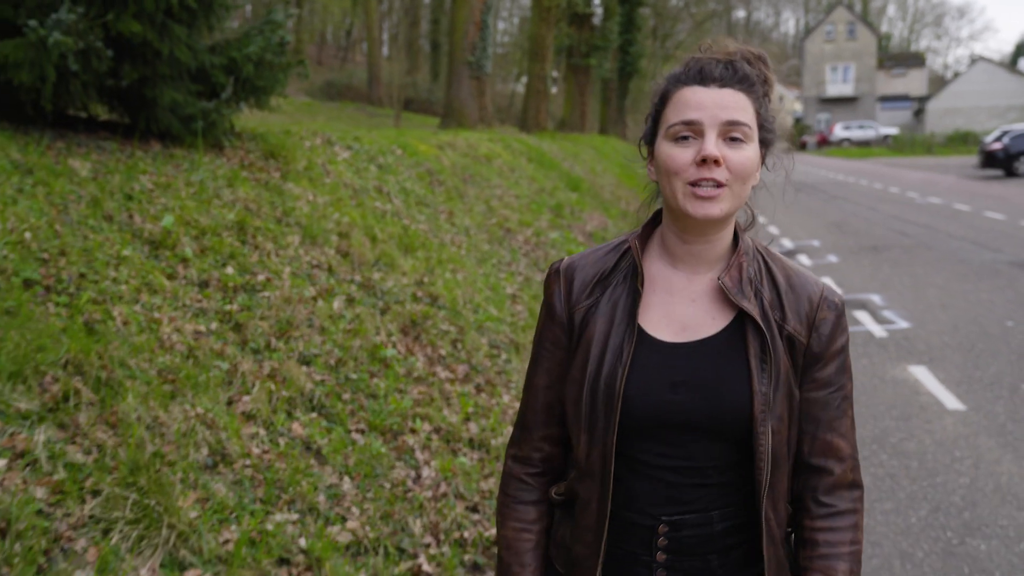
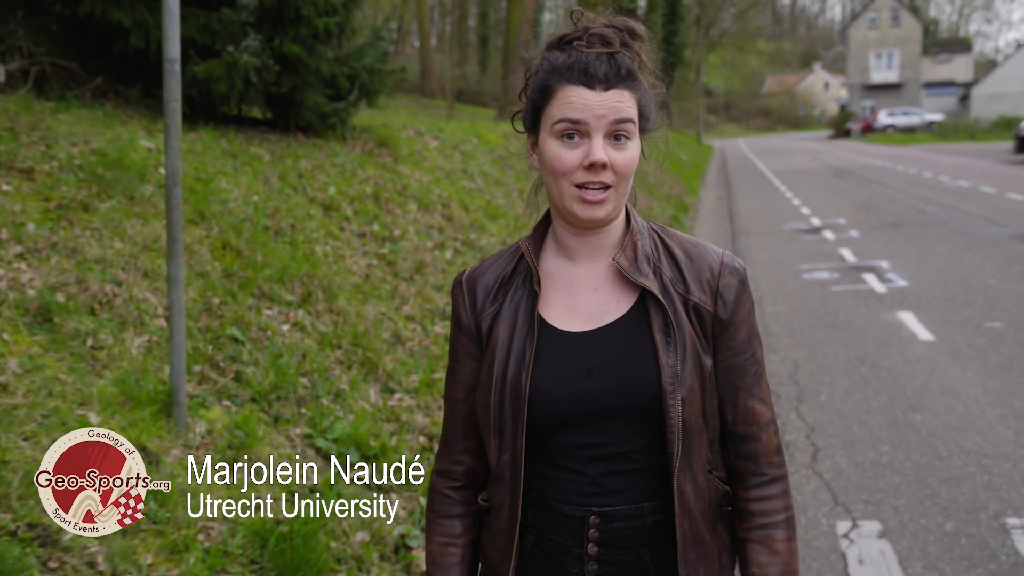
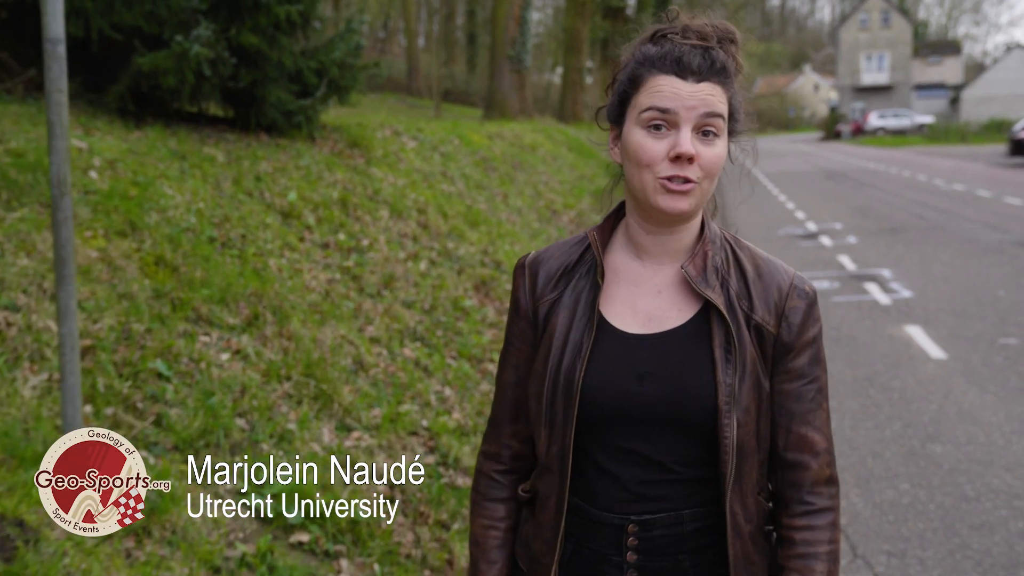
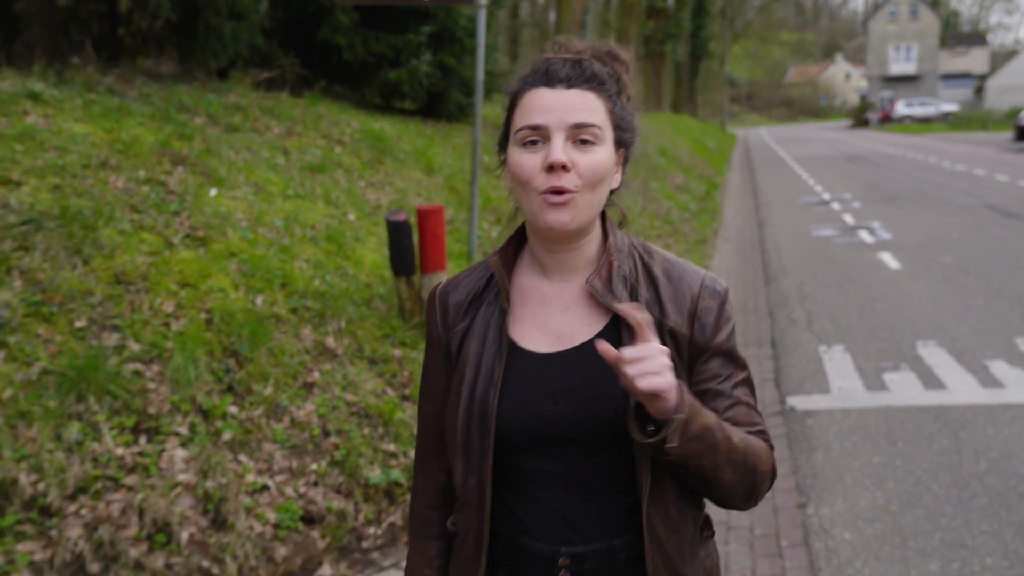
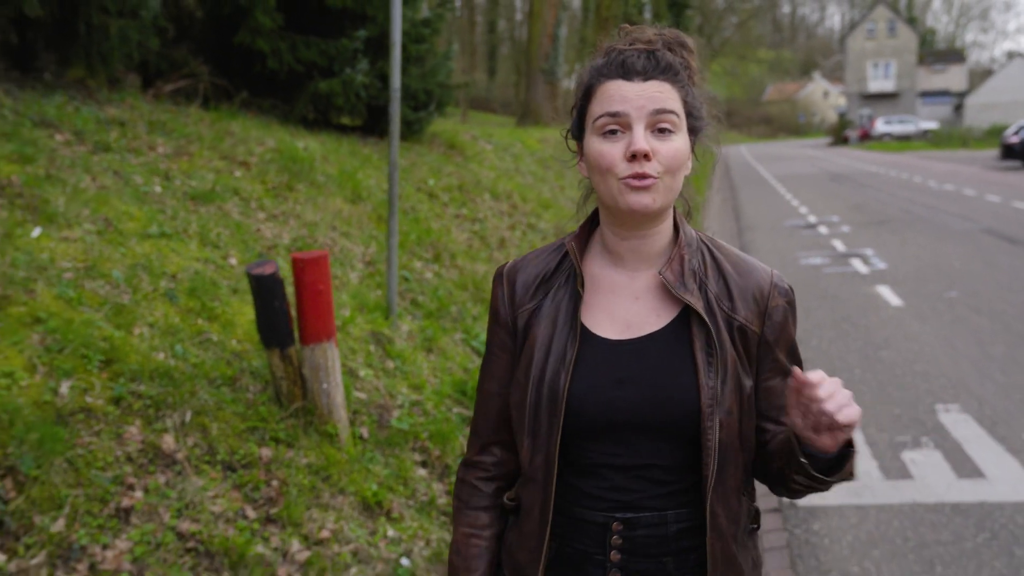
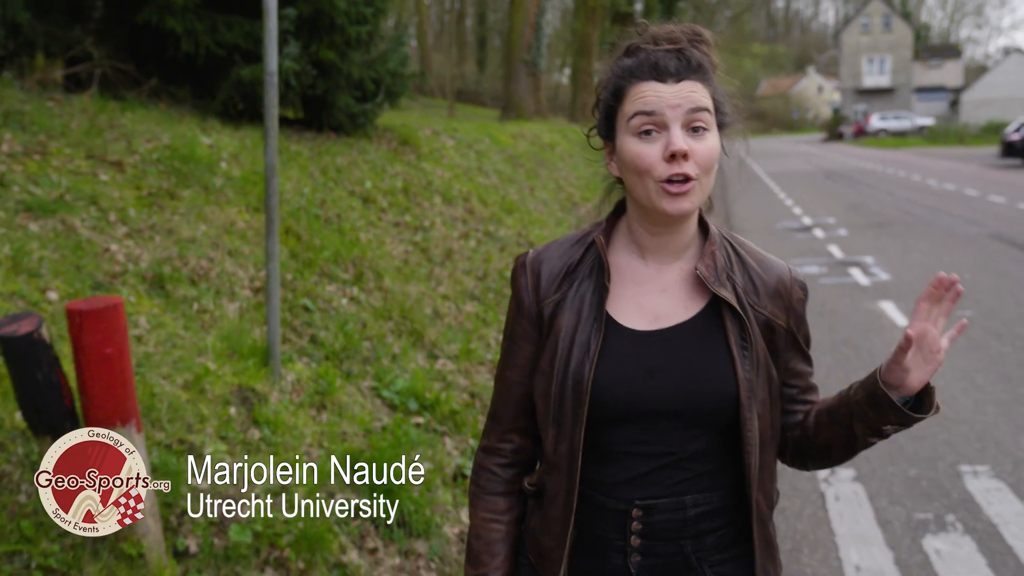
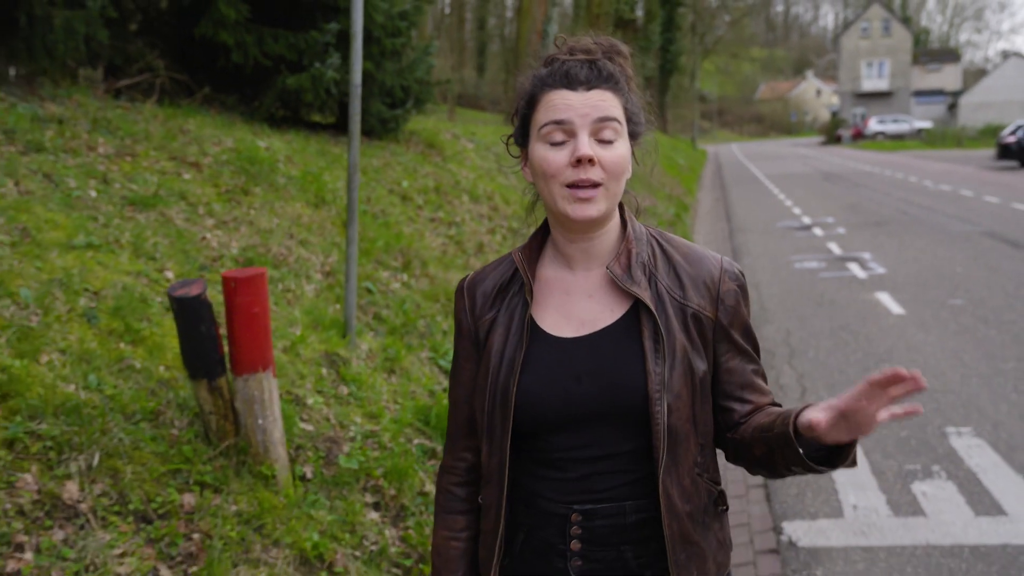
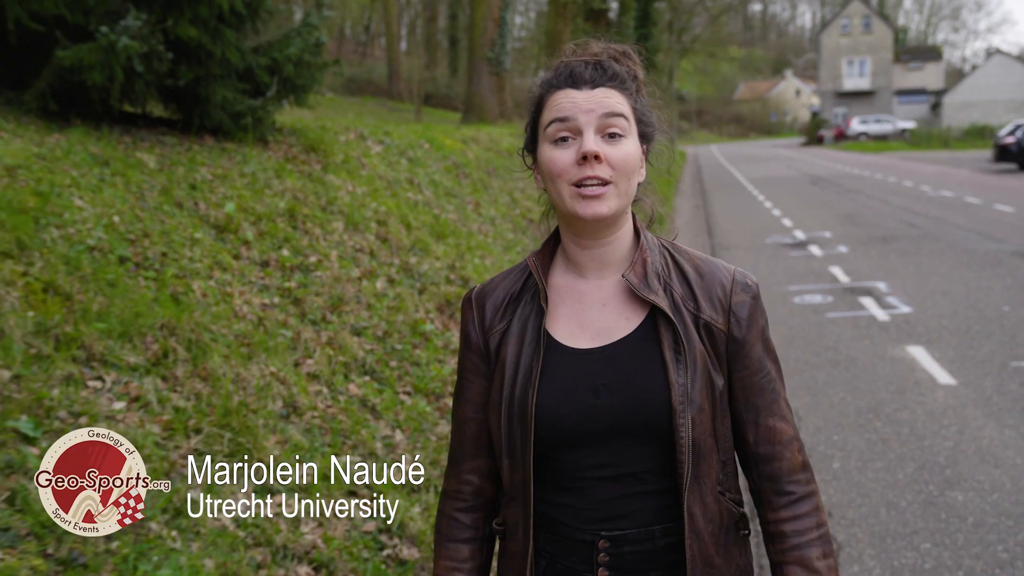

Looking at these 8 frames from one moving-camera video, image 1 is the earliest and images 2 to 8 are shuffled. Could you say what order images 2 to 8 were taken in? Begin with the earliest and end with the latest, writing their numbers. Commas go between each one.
8, 3, 2, 6, 7, 5, 4
